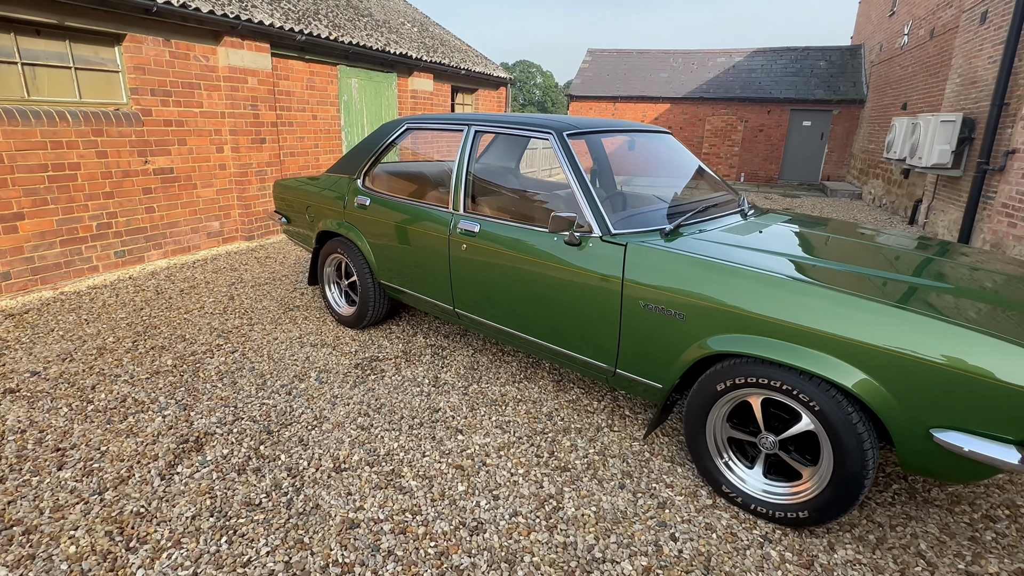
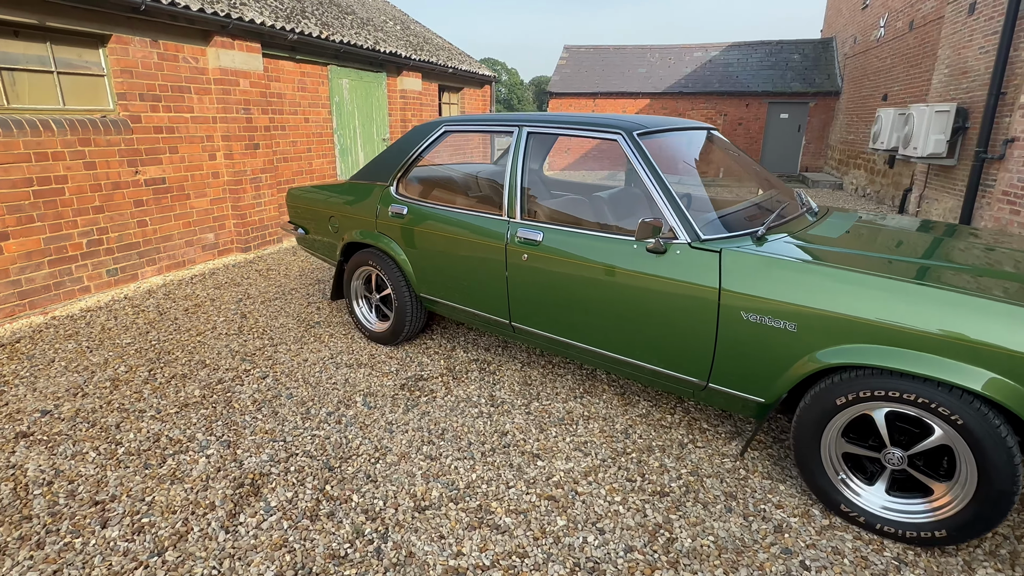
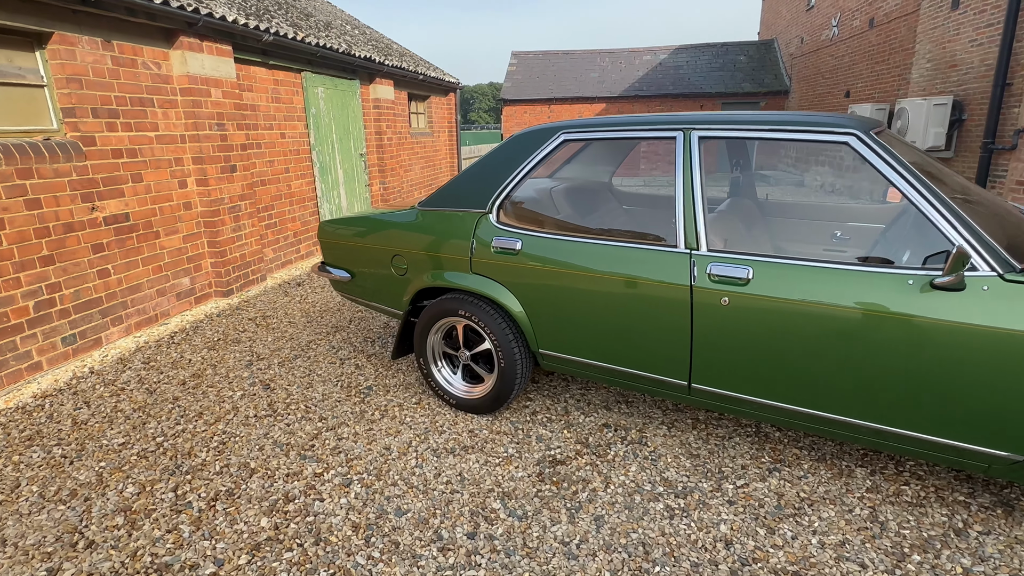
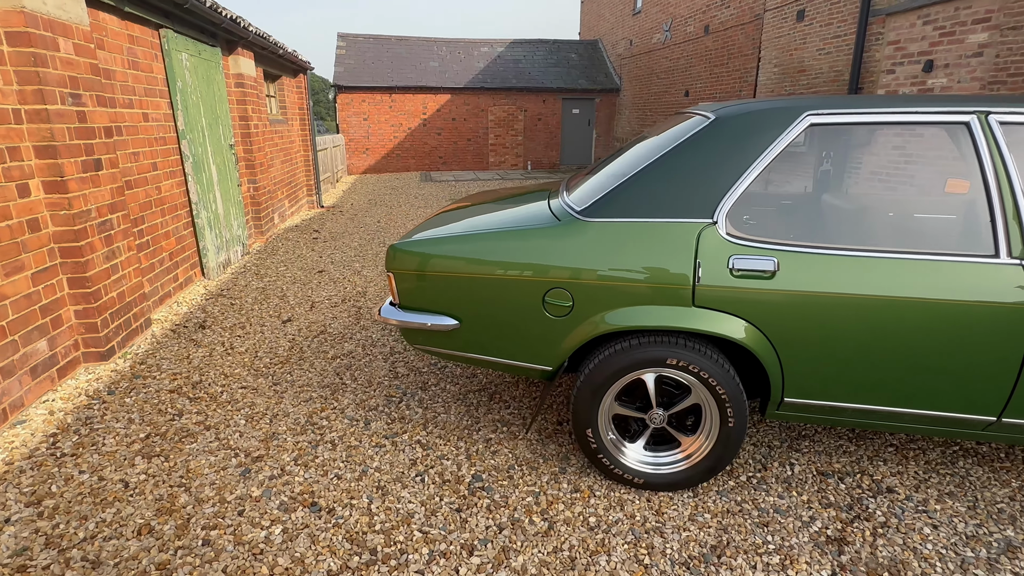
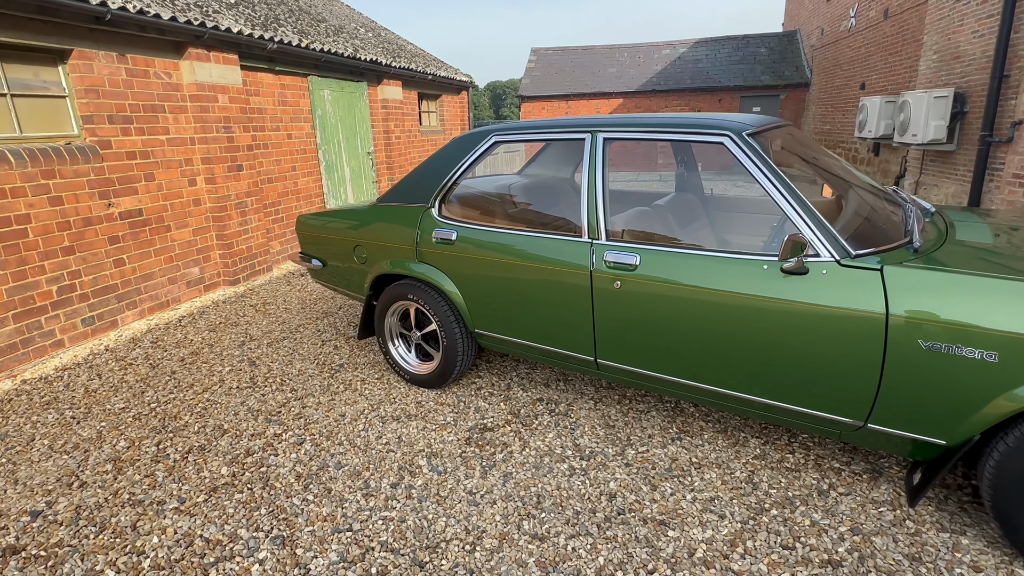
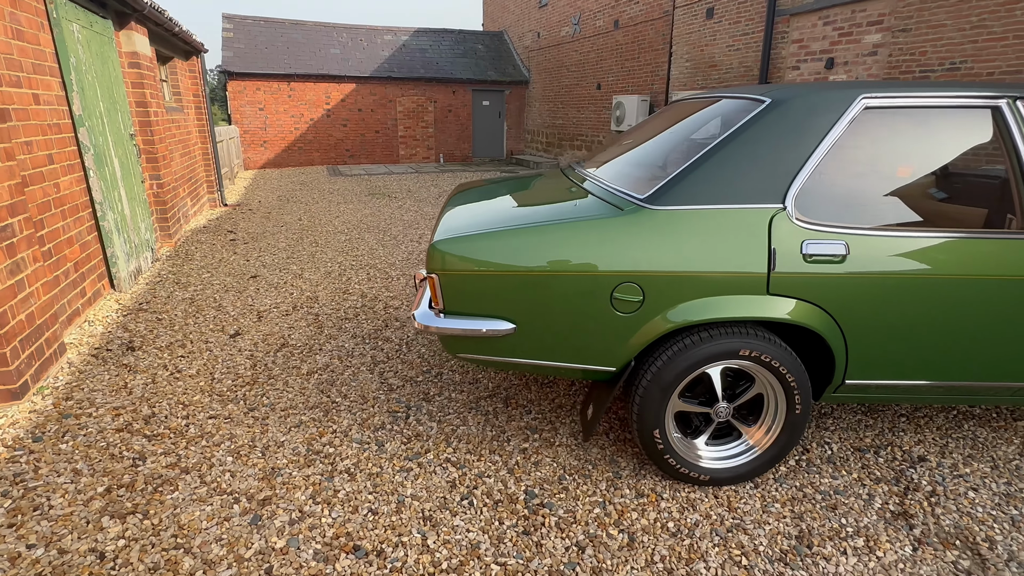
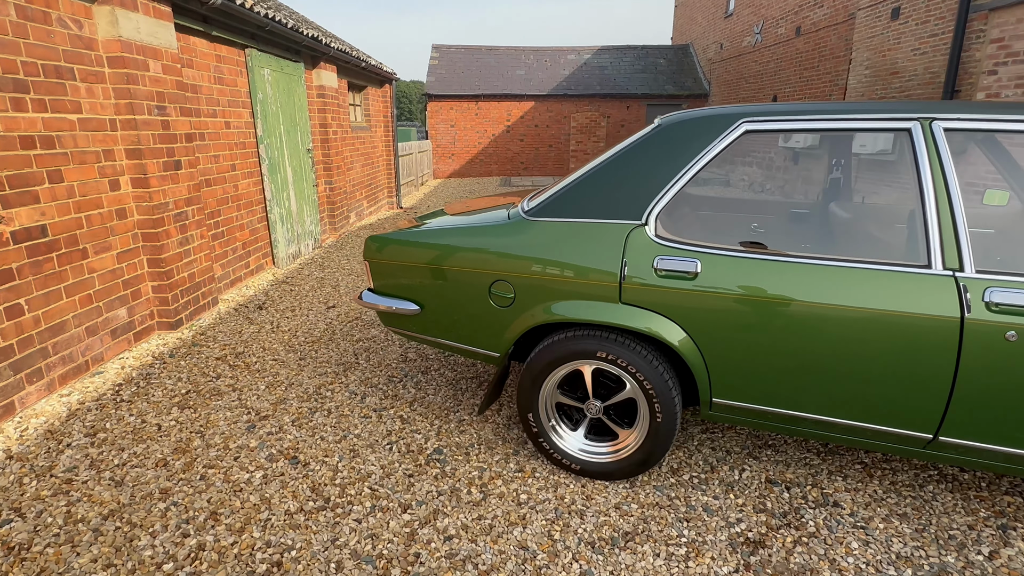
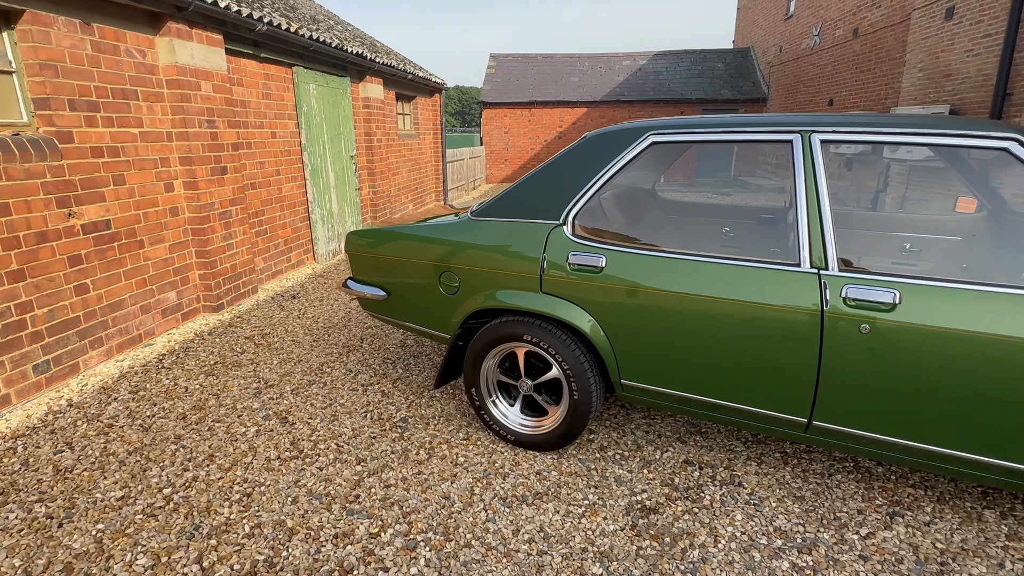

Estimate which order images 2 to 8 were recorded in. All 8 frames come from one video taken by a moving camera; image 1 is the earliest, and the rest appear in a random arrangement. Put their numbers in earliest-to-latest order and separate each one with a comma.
2, 5, 3, 8, 7, 4, 6
